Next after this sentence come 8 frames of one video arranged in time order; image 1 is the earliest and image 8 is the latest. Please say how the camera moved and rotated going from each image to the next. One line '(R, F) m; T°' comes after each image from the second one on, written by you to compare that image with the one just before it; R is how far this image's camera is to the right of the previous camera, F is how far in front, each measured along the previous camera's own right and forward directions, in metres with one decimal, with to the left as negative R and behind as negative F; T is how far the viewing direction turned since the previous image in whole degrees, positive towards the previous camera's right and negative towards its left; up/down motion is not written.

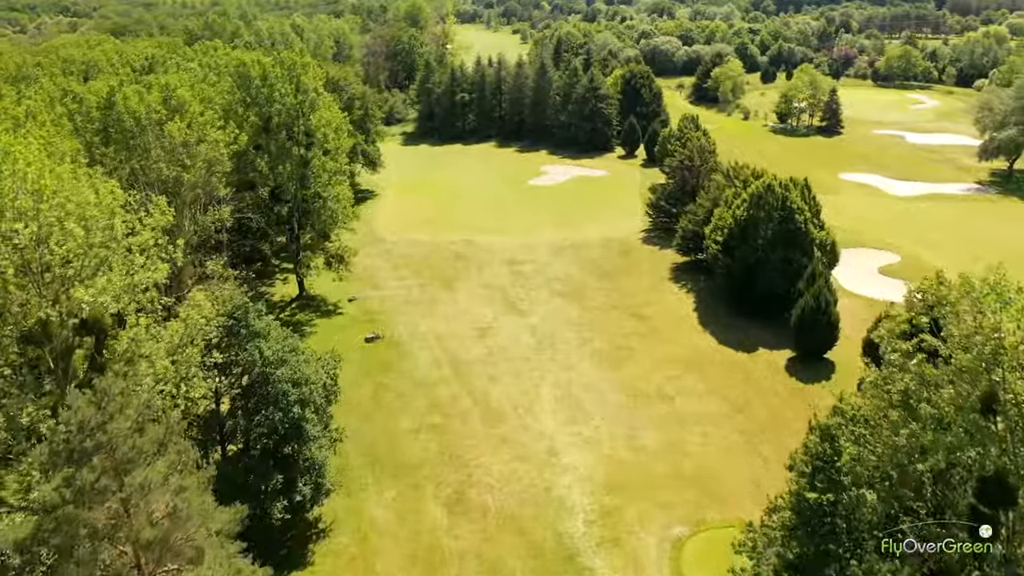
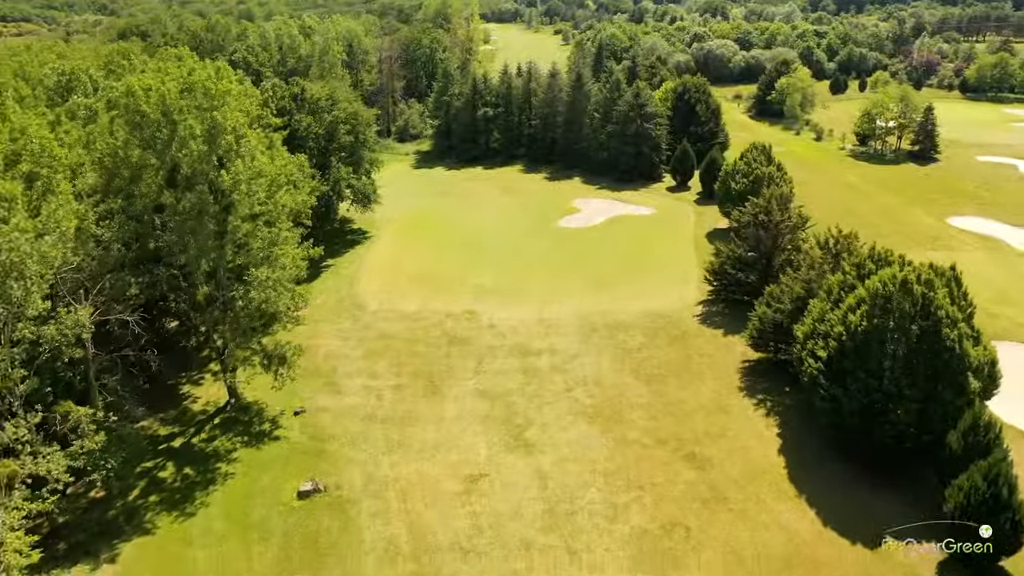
(+1.3, +12.8) m; -3°
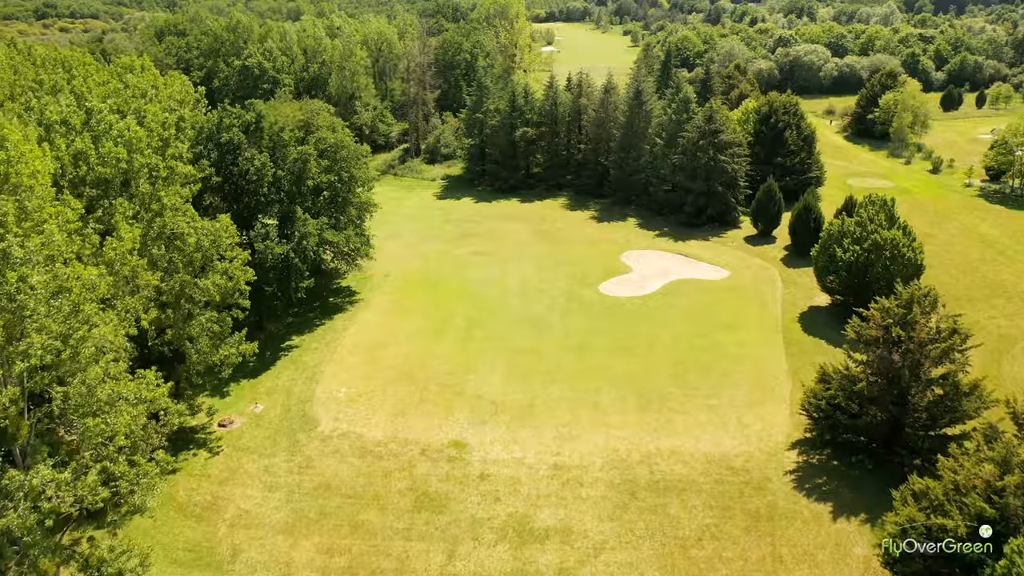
(+2.0, +12.9) m; -5°
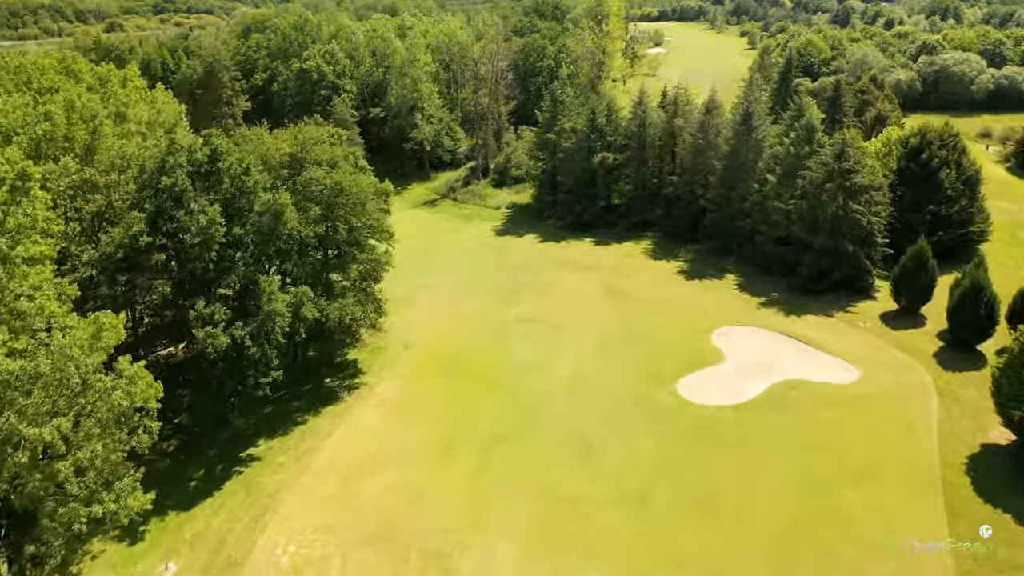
(+2.0, +10.8) m; -7°
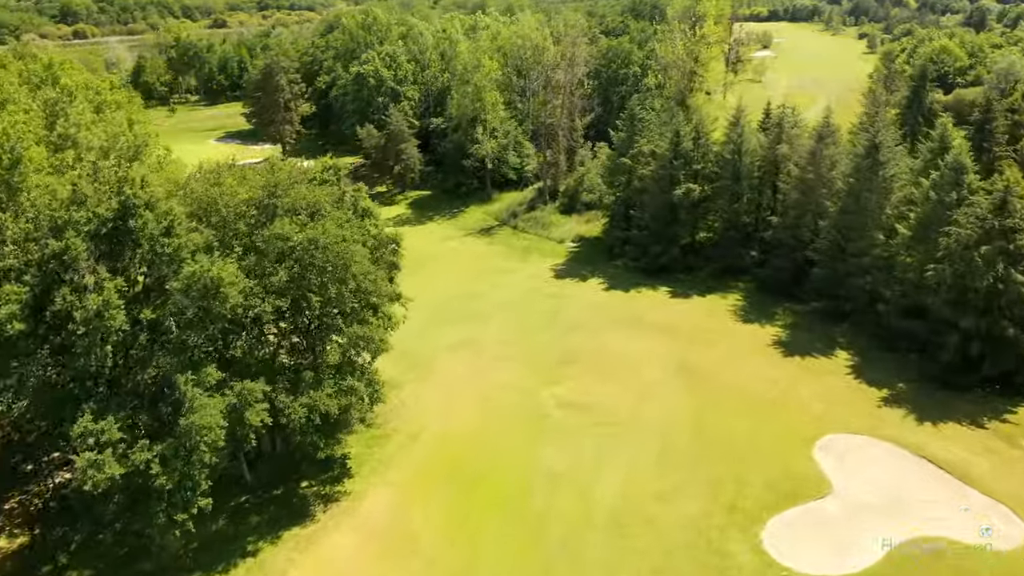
(+1.8, +8.4) m; -6°
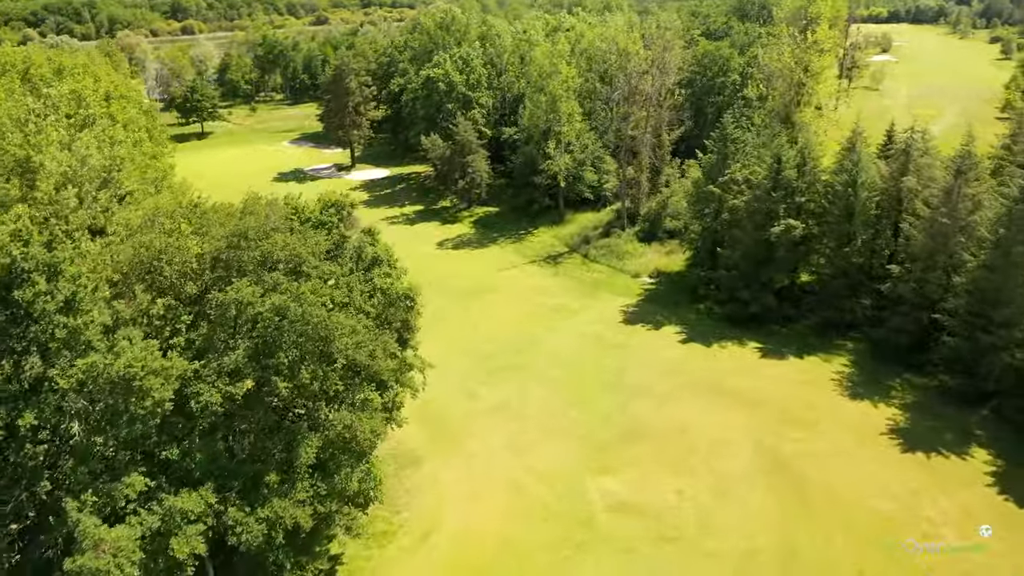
(+1.4, +6.0) m; -6°
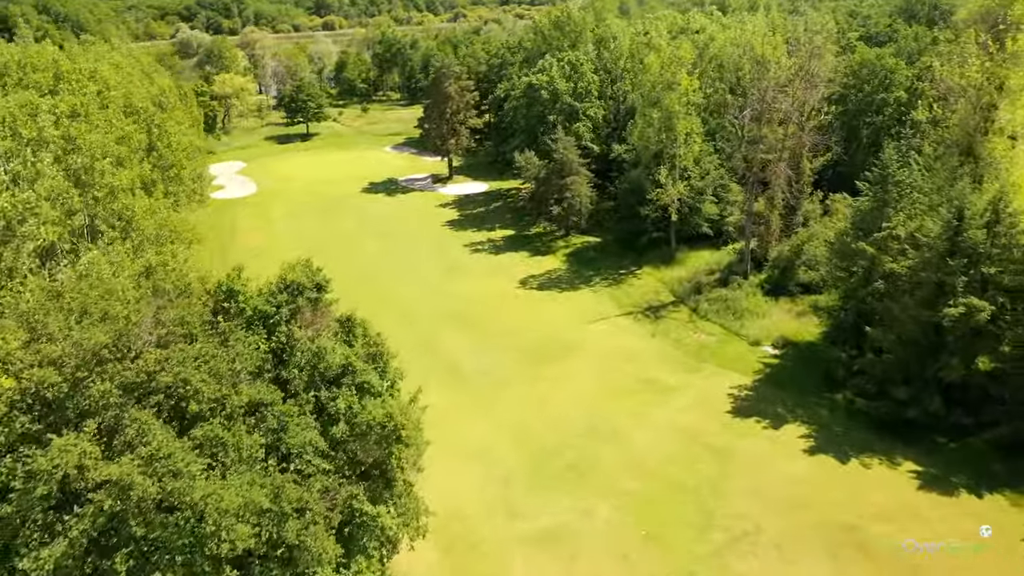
(+1.7, +7.9) m; -9°
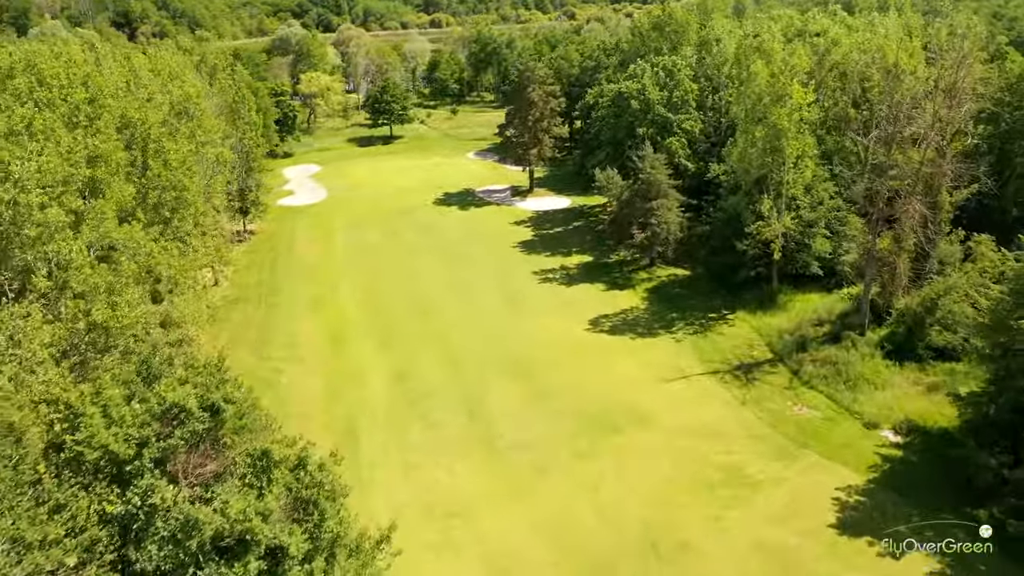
(+1.4, +5.7) m; -7°
